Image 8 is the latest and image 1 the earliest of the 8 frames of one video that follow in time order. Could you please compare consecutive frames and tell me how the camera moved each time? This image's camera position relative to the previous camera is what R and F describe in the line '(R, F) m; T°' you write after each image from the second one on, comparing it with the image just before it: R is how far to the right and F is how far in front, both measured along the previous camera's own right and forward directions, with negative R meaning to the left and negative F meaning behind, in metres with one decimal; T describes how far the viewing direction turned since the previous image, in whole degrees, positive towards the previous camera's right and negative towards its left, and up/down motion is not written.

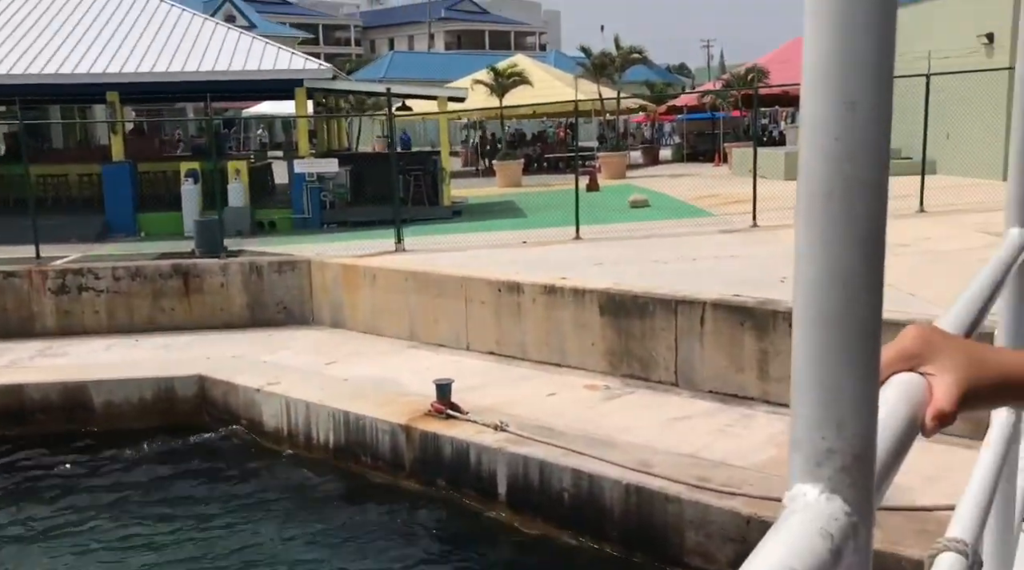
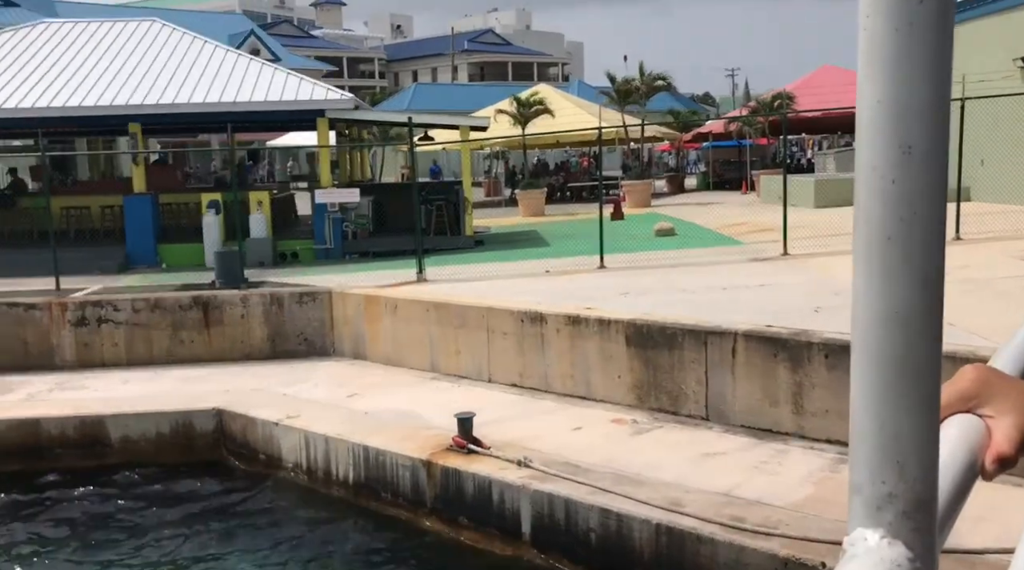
(0.0, +0.3) m; -1°
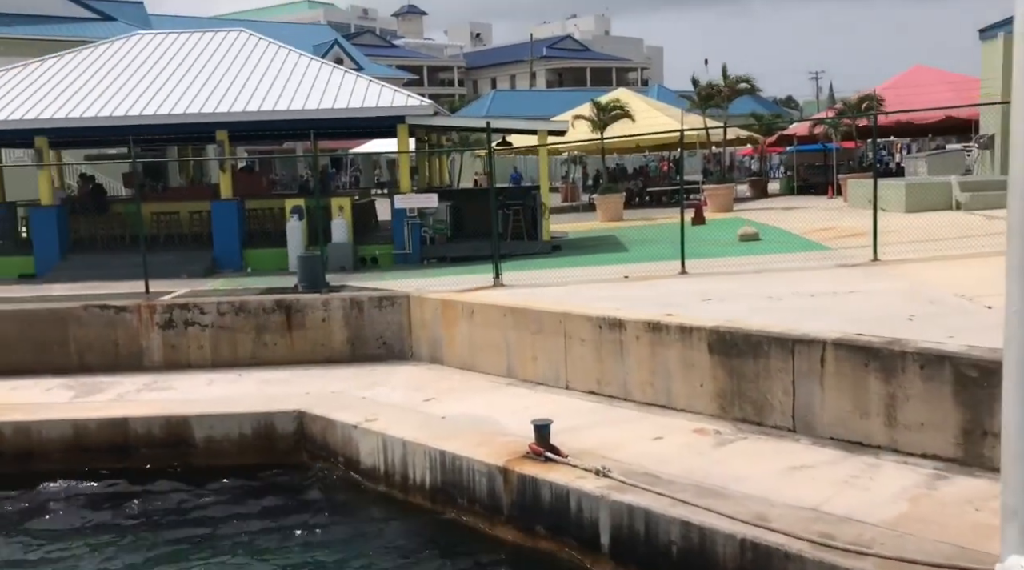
(0.0, +0.2) m; -4°
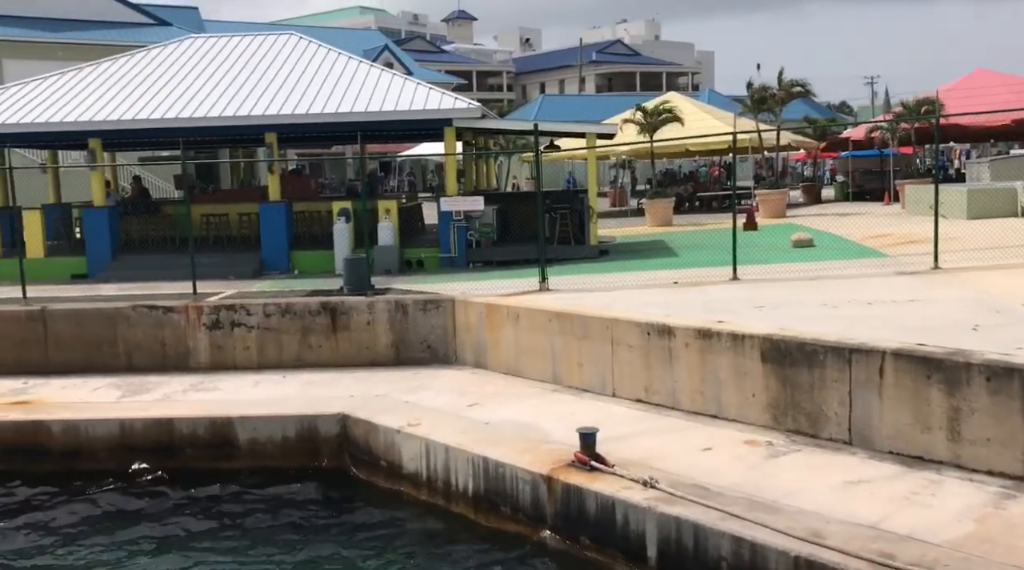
(0.0, +0.2) m; -3°
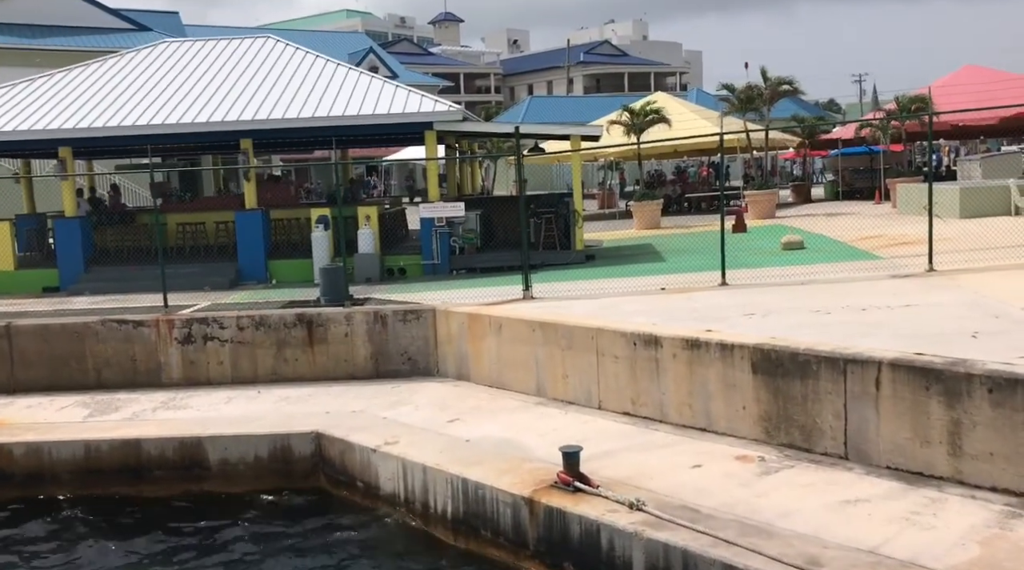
(+0.1, +0.4) m; 0°
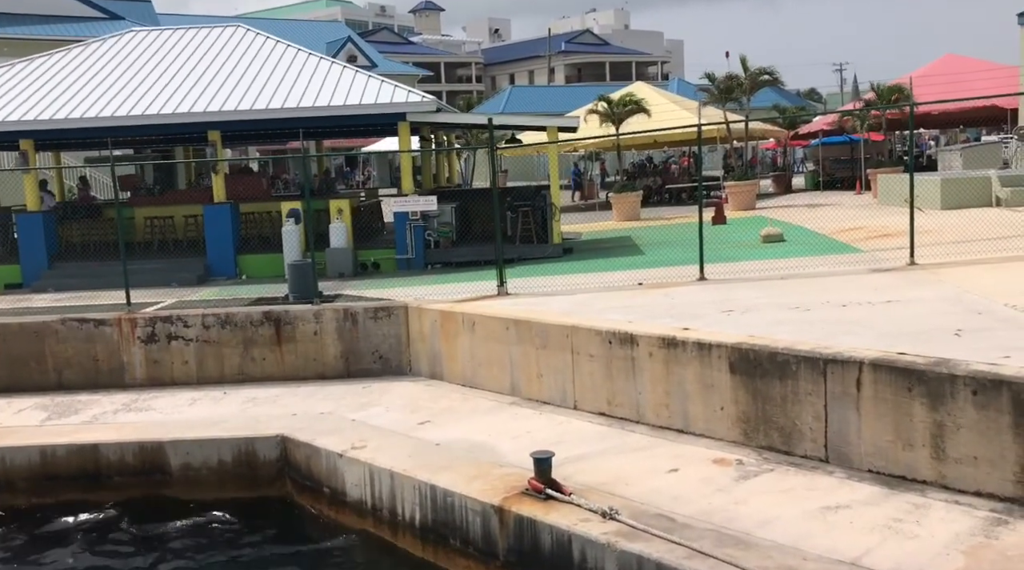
(+0.1, +0.3) m; +1°
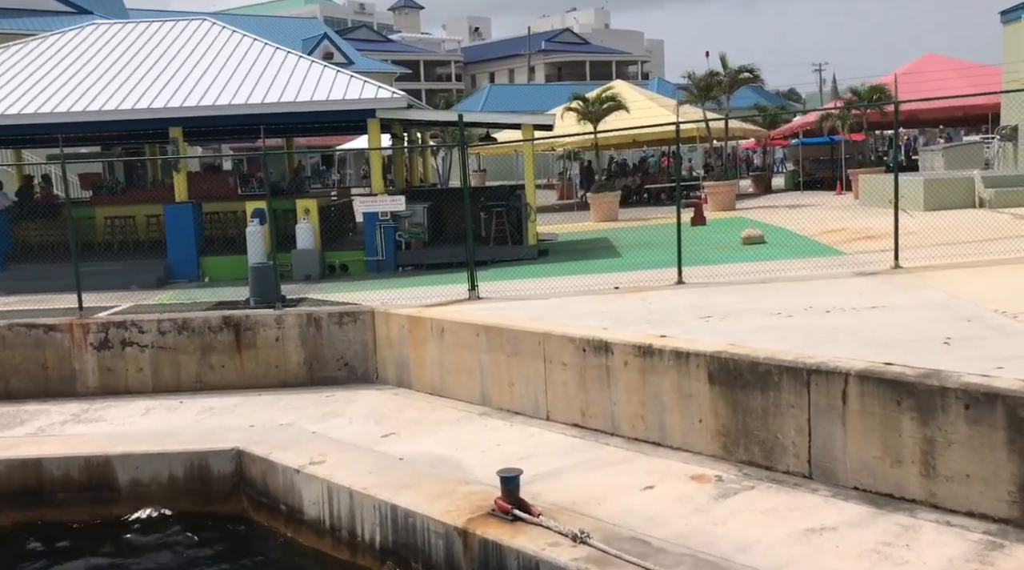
(+0.1, +0.5) m; +1°
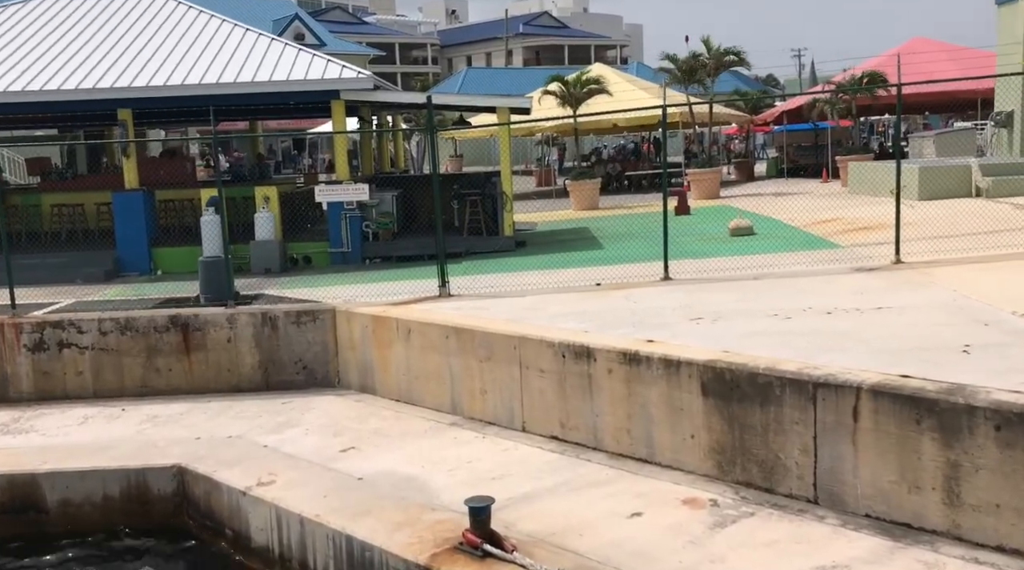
(0.0, +0.9) m; +1°
